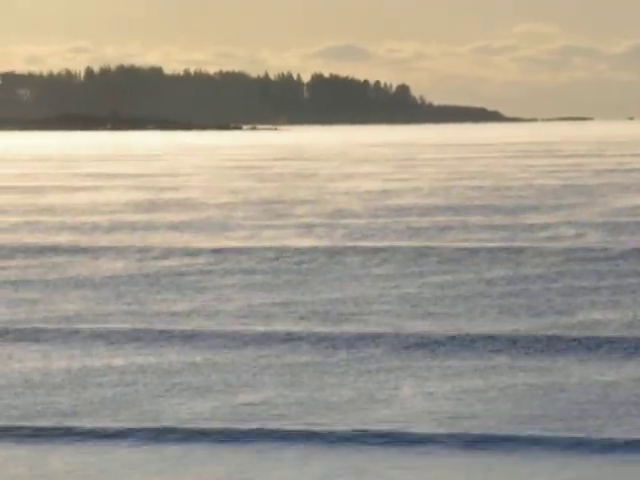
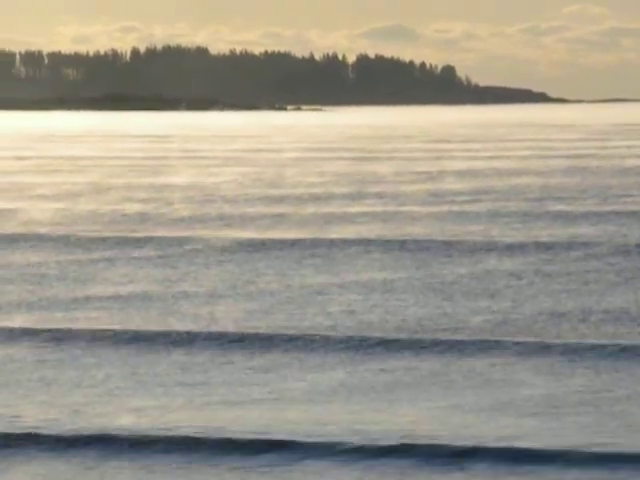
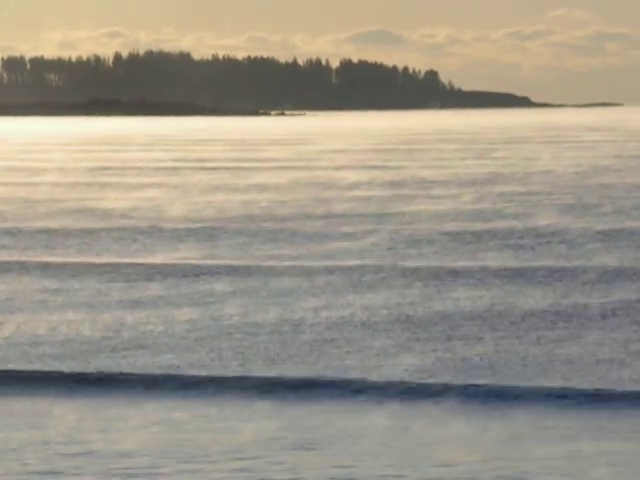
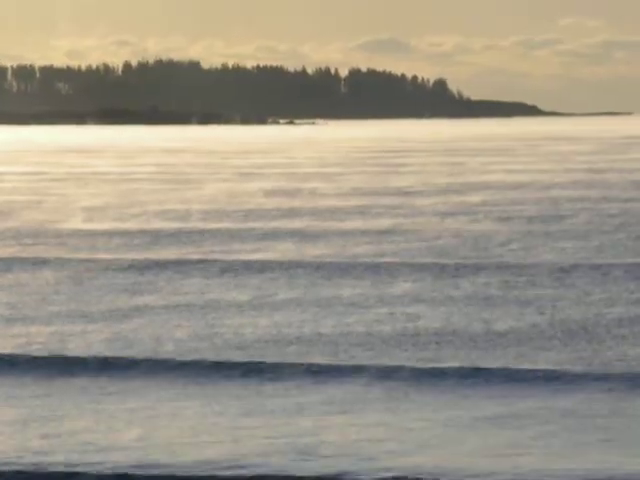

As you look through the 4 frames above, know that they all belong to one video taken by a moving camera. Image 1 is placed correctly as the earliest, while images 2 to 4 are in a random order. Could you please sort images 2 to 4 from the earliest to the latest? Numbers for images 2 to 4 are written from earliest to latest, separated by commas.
2, 4, 3
